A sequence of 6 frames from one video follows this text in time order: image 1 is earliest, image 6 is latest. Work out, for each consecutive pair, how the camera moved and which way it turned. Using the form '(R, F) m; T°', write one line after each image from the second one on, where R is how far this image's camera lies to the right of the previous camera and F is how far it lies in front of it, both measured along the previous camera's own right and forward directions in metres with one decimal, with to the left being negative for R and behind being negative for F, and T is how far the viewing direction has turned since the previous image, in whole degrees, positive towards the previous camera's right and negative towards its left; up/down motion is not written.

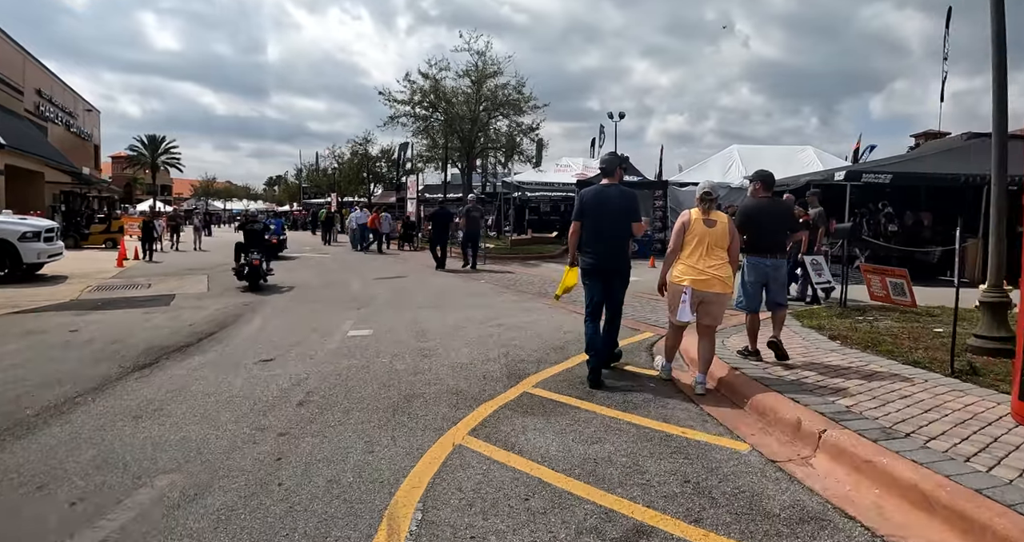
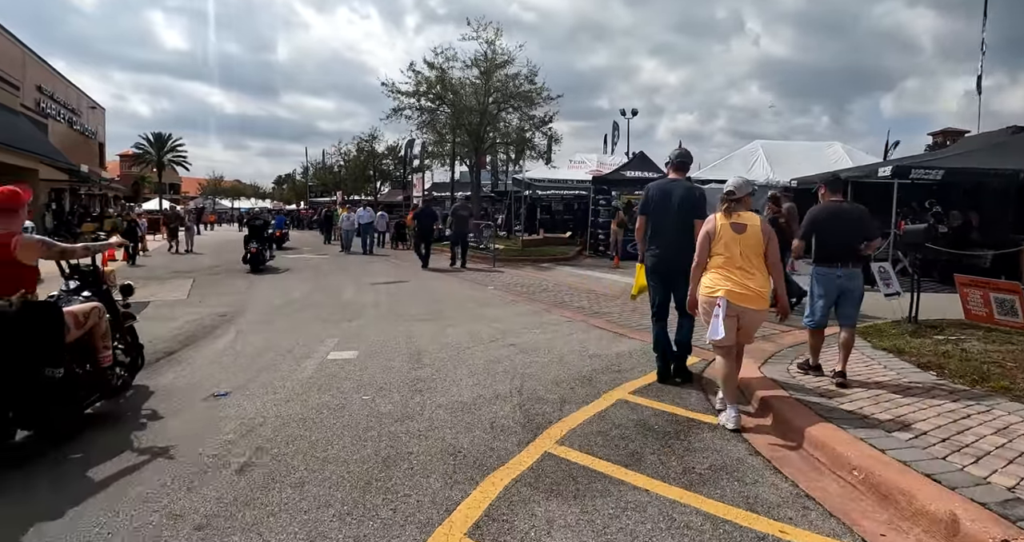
(-0.1, +1.2) m; -1°
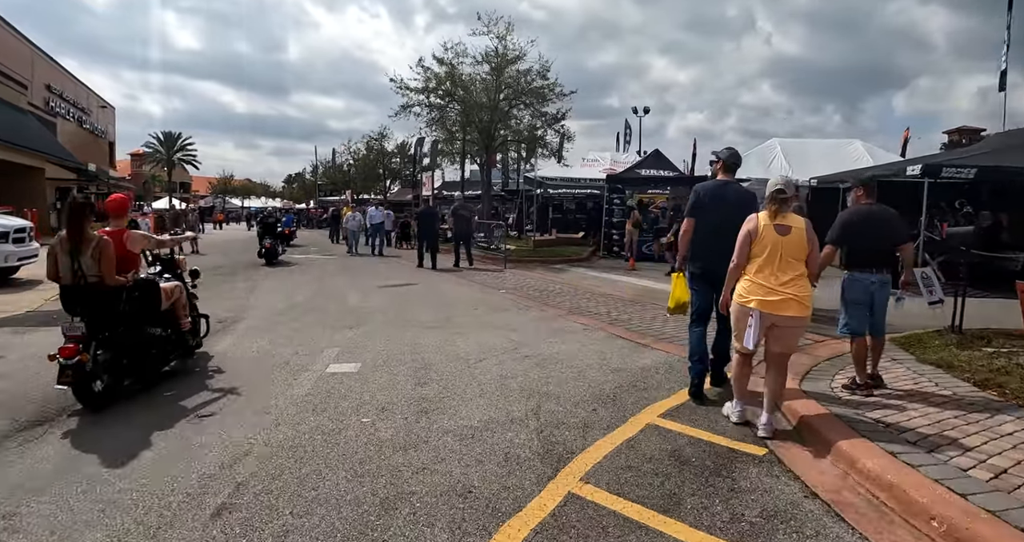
(-0.1, +0.5) m; -1°
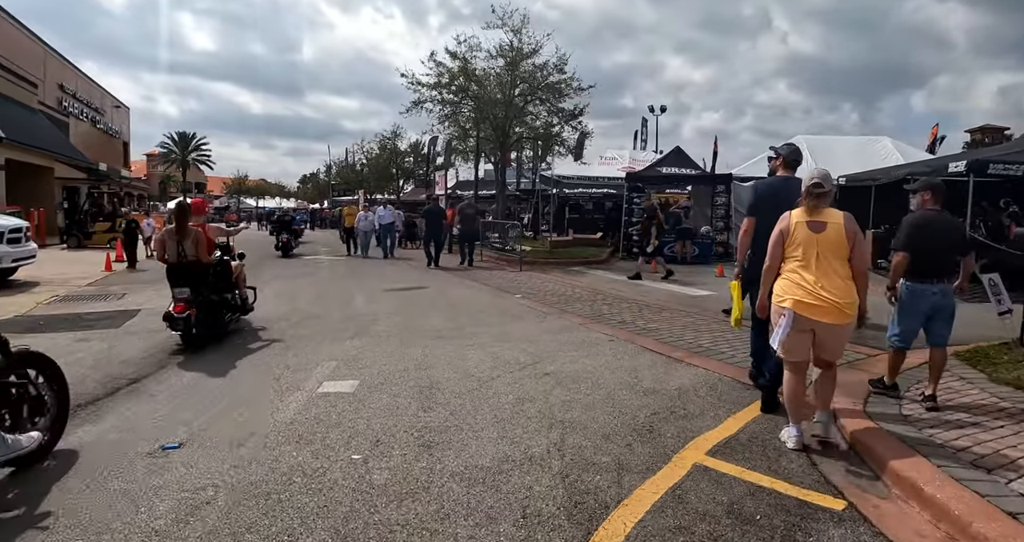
(0.0, +0.6) m; -1°
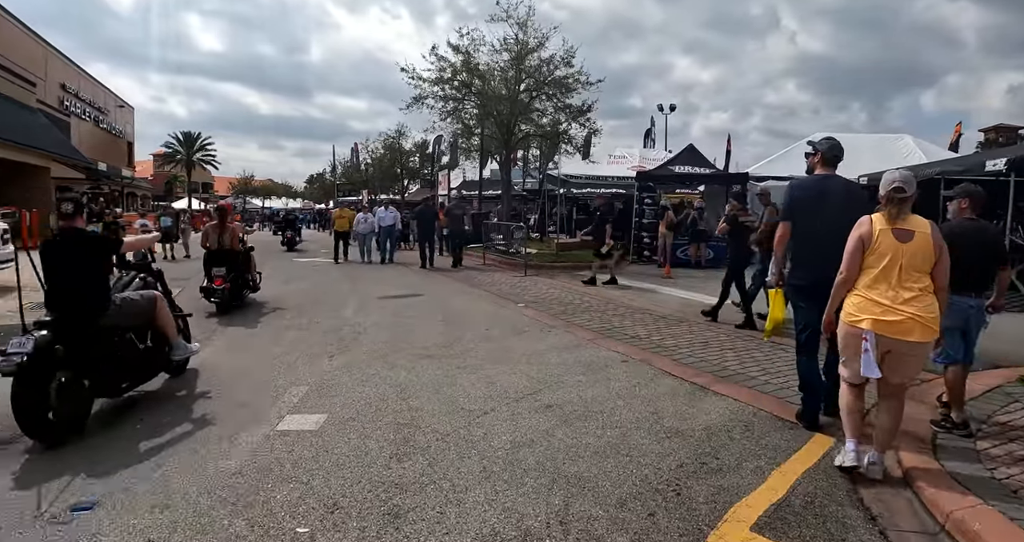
(+0.1, +0.7) m; -1°
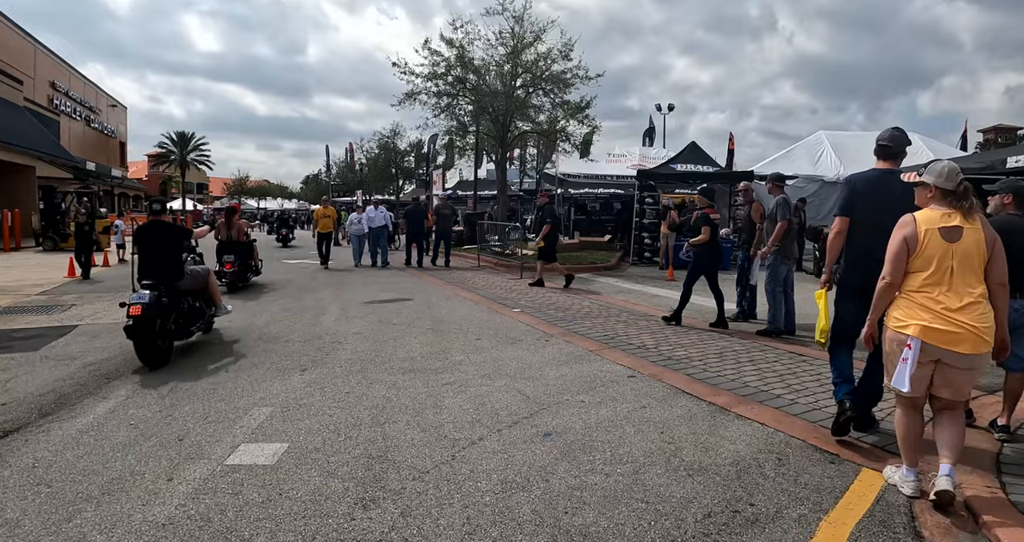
(0.0, +0.6) m; 0°
